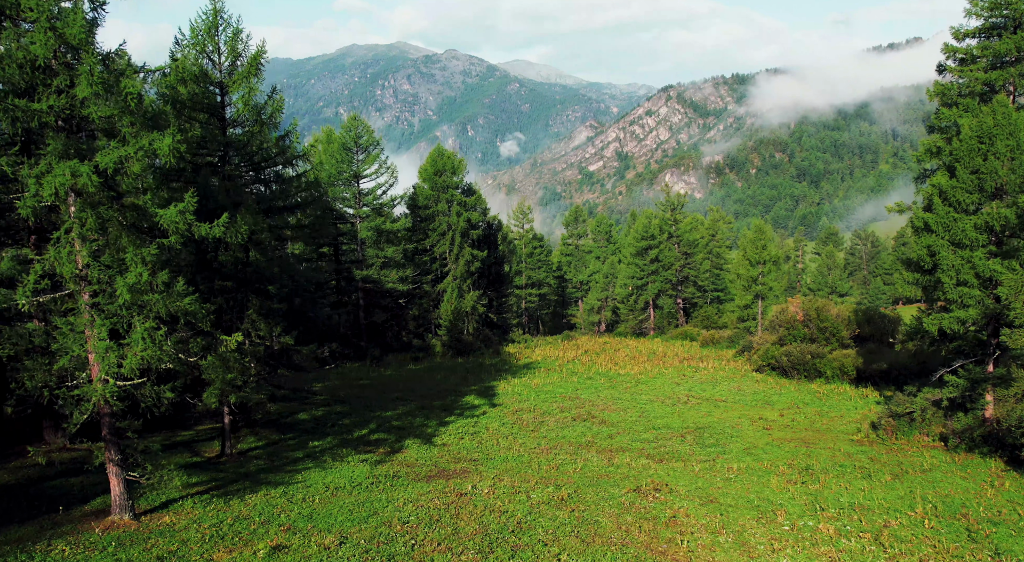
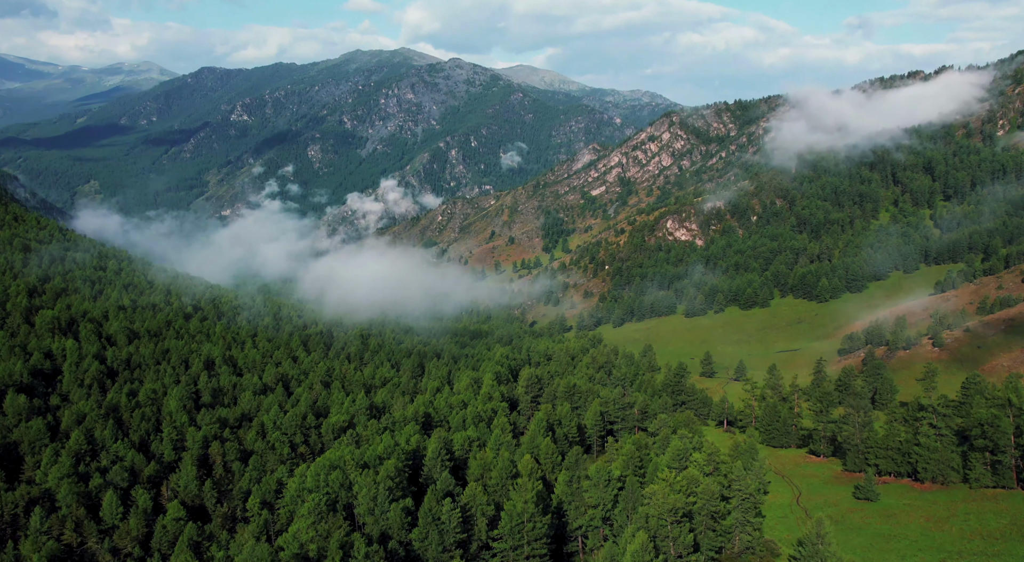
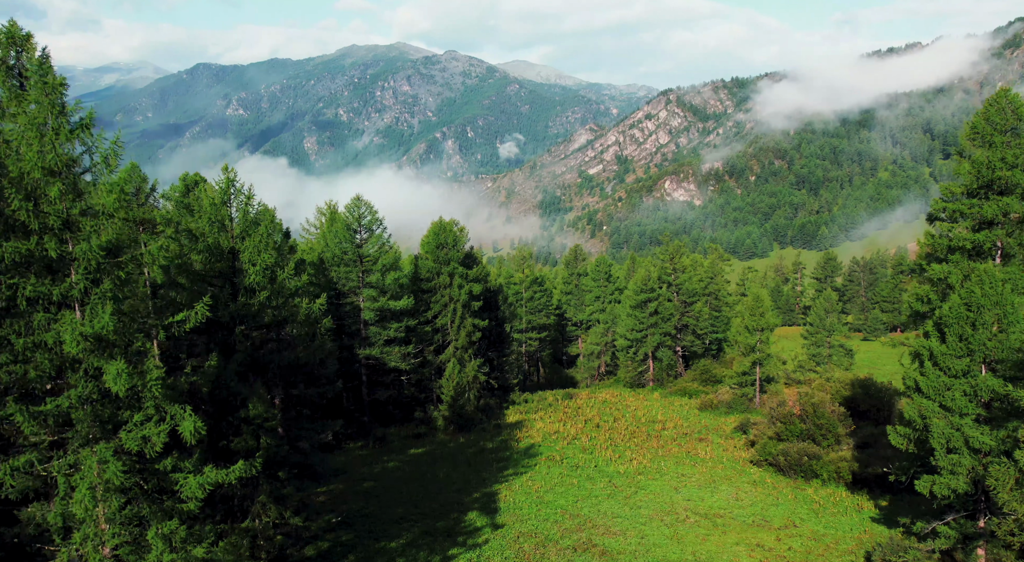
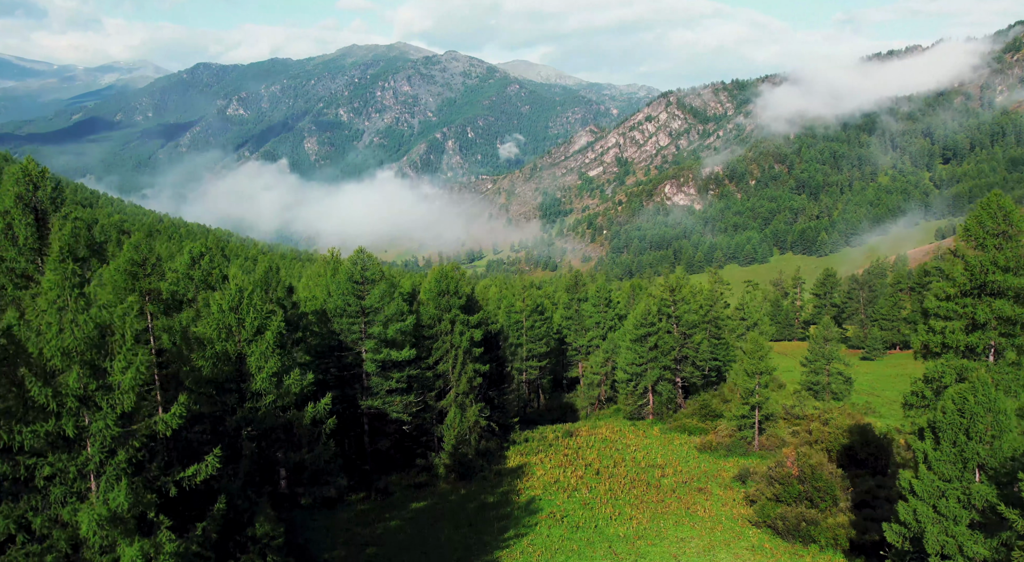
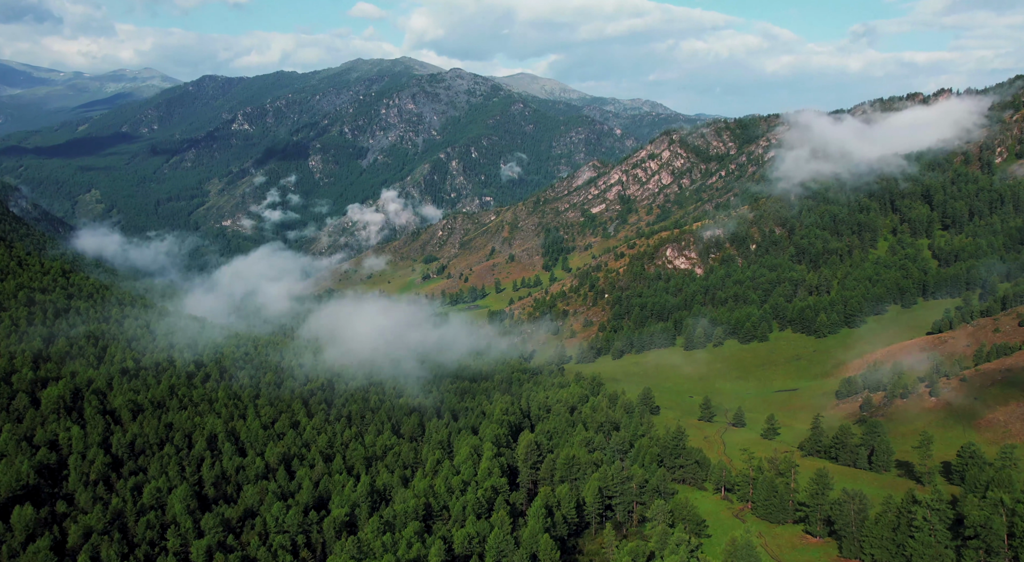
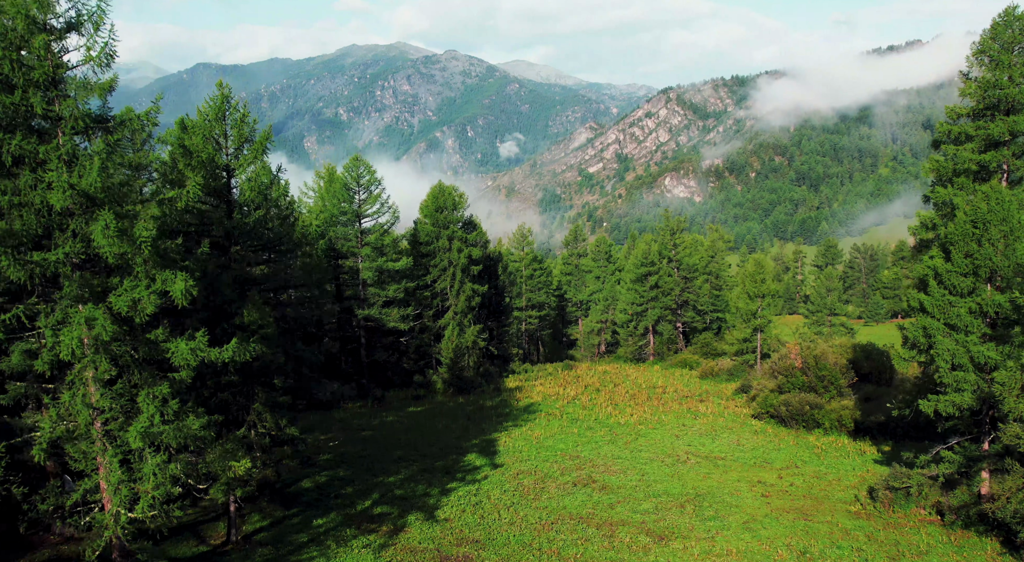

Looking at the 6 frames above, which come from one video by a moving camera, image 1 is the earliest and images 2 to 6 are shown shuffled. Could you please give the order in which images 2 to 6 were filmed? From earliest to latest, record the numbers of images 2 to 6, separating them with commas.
6, 3, 4, 2, 5
